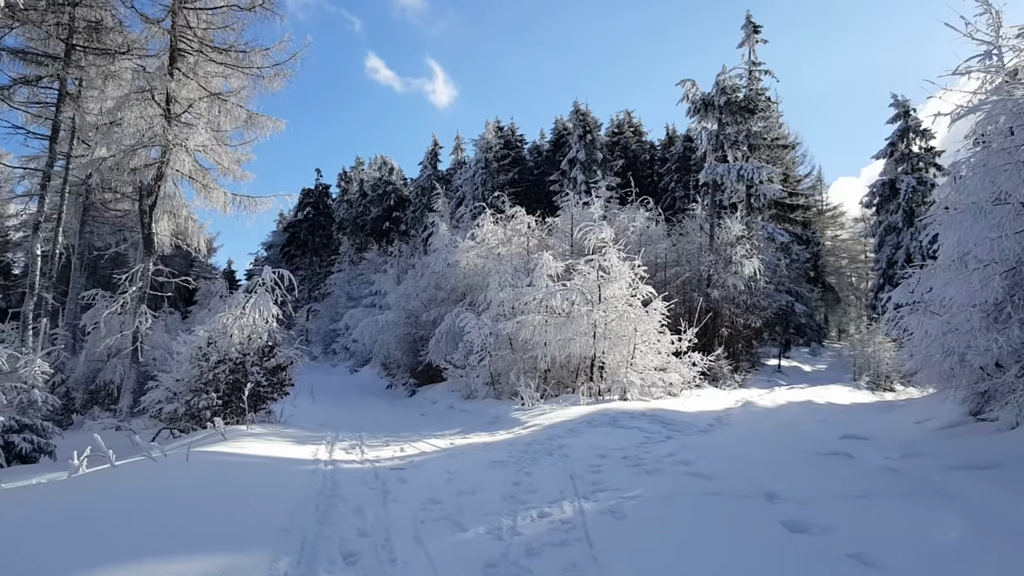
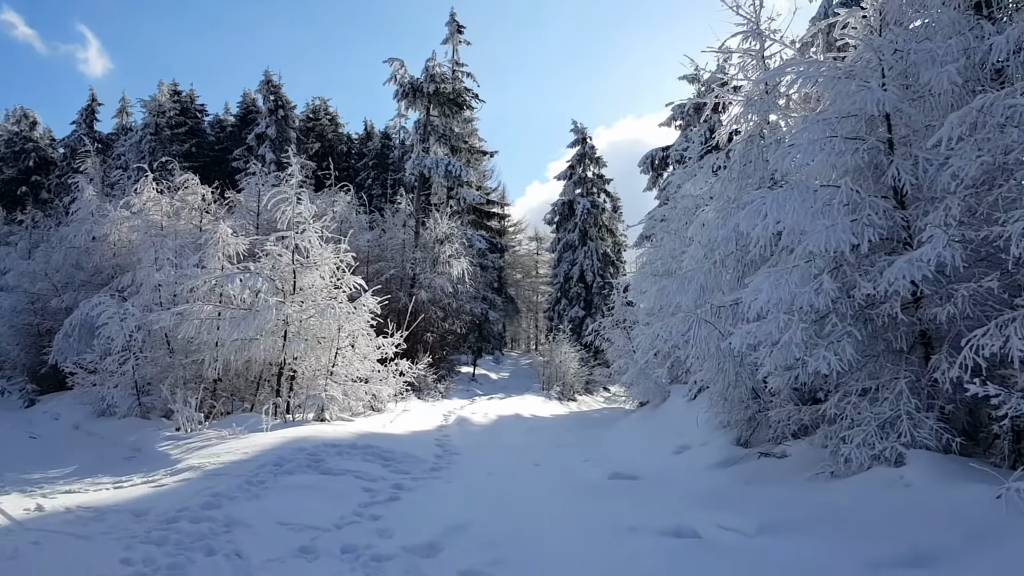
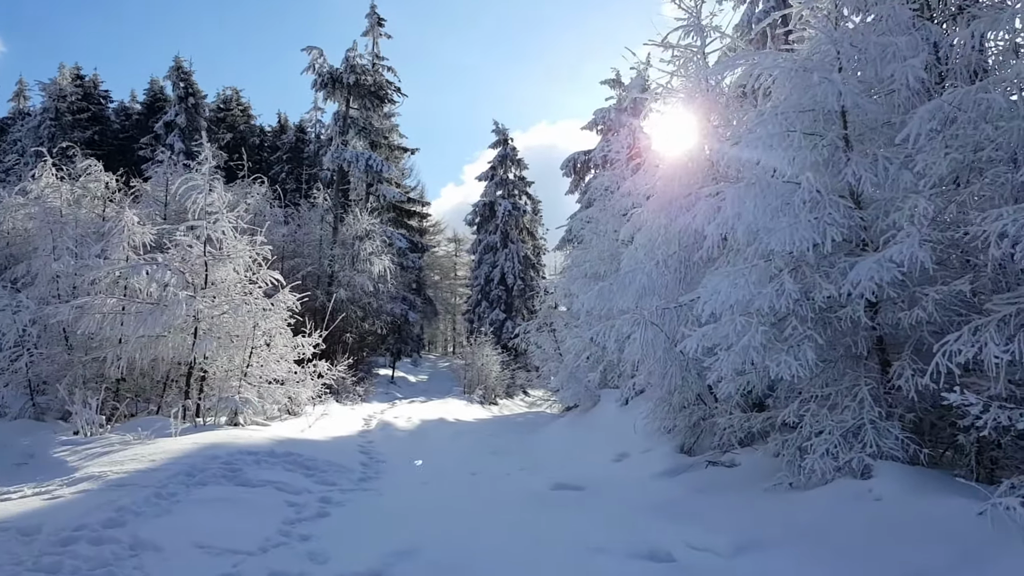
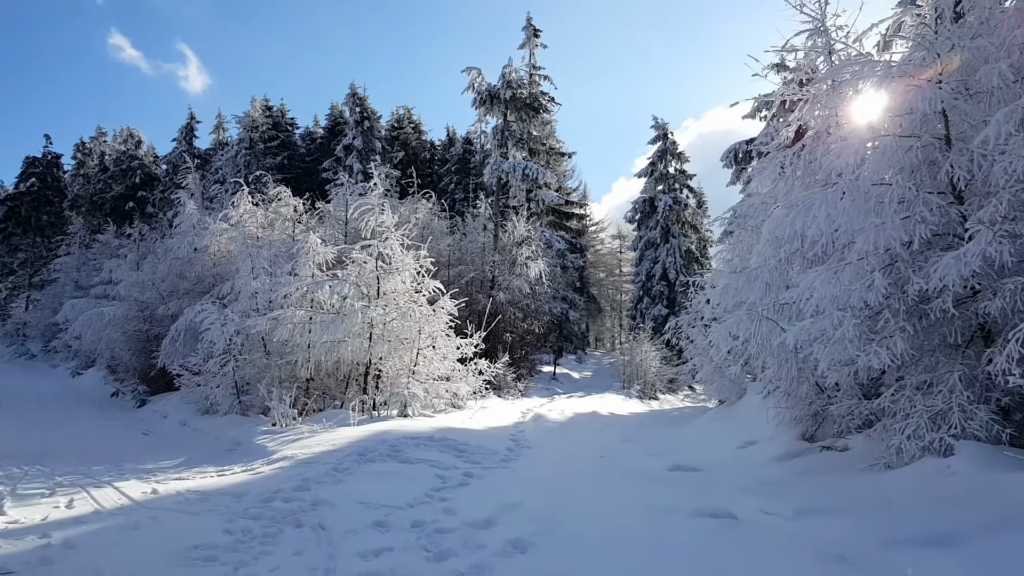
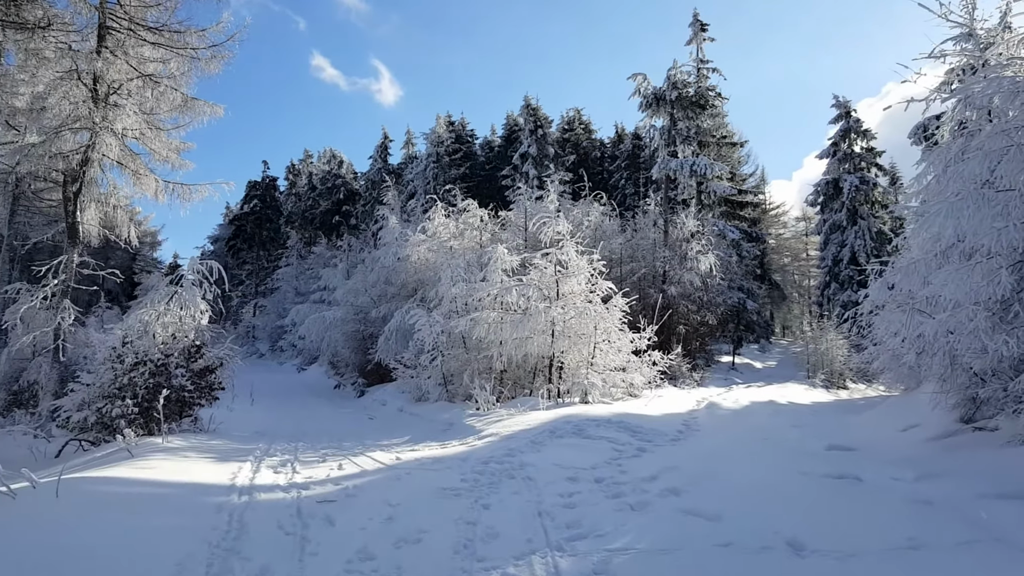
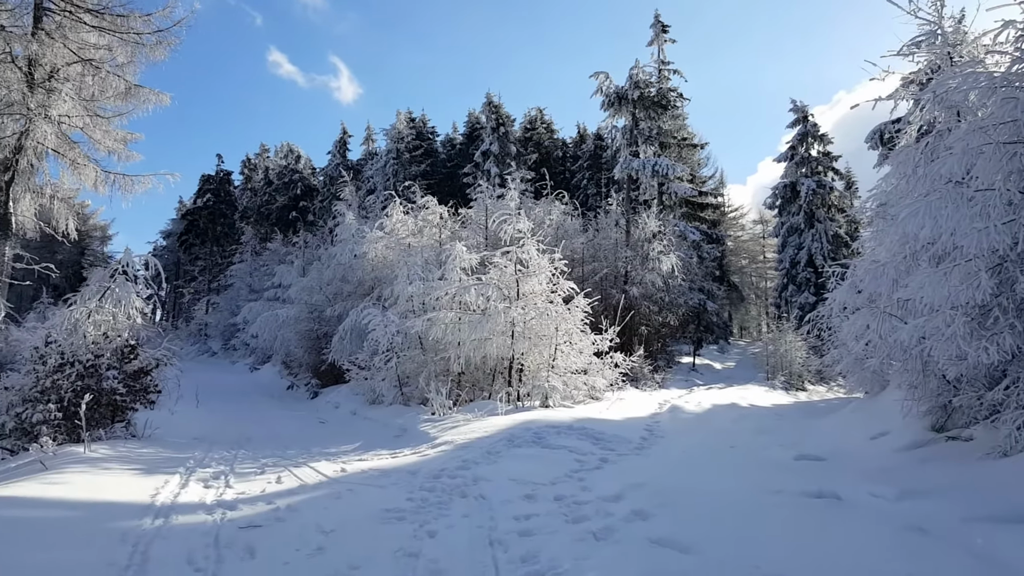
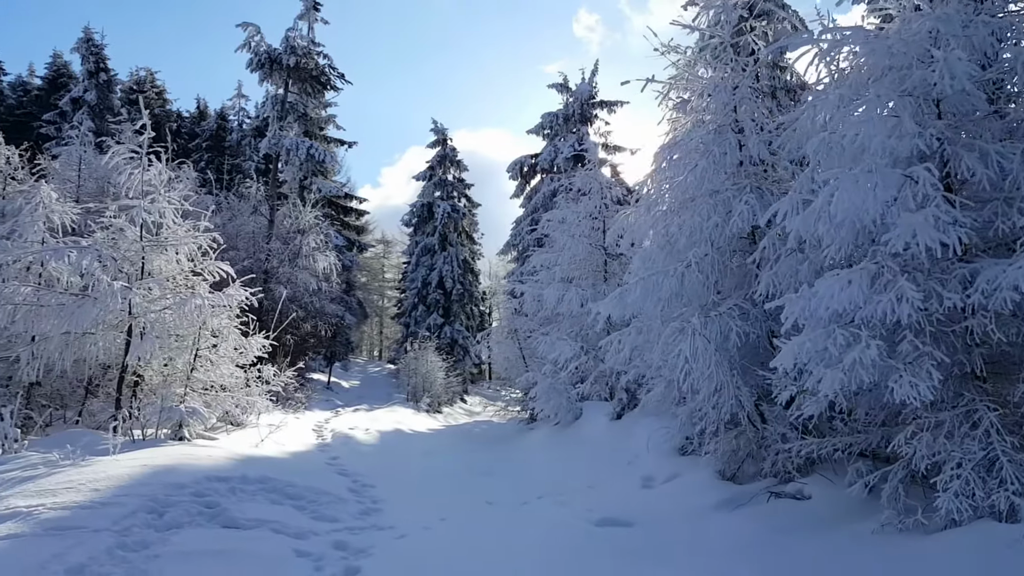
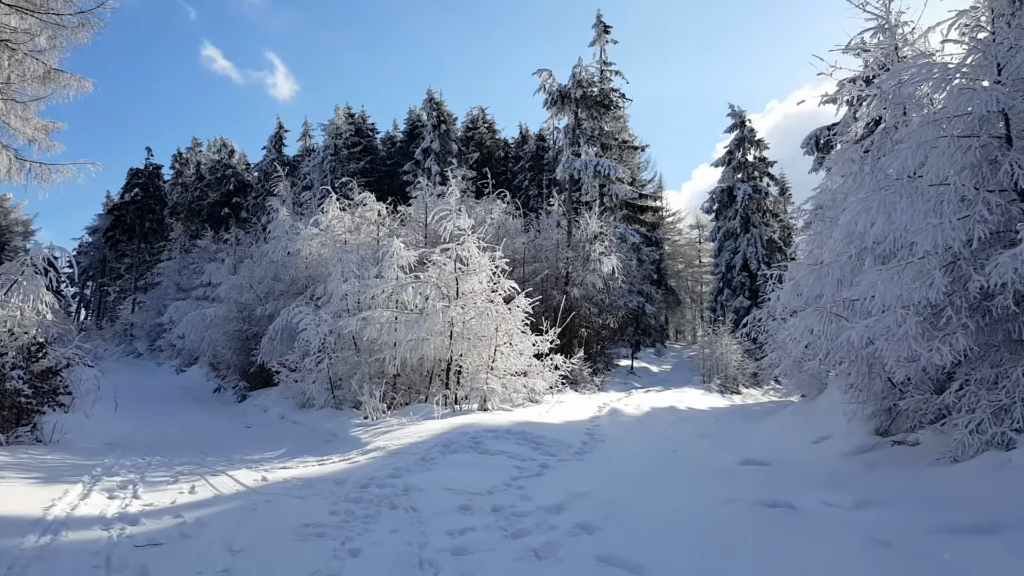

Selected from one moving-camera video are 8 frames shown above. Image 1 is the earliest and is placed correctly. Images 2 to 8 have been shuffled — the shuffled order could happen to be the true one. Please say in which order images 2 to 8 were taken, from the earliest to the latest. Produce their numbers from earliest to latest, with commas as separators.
5, 6, 8, 4, 2, 3, 7
